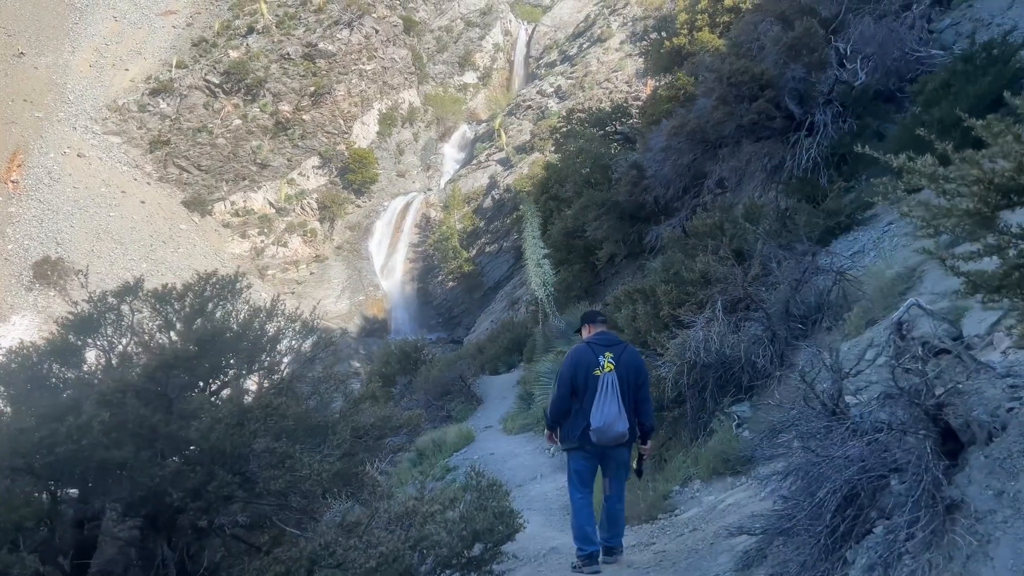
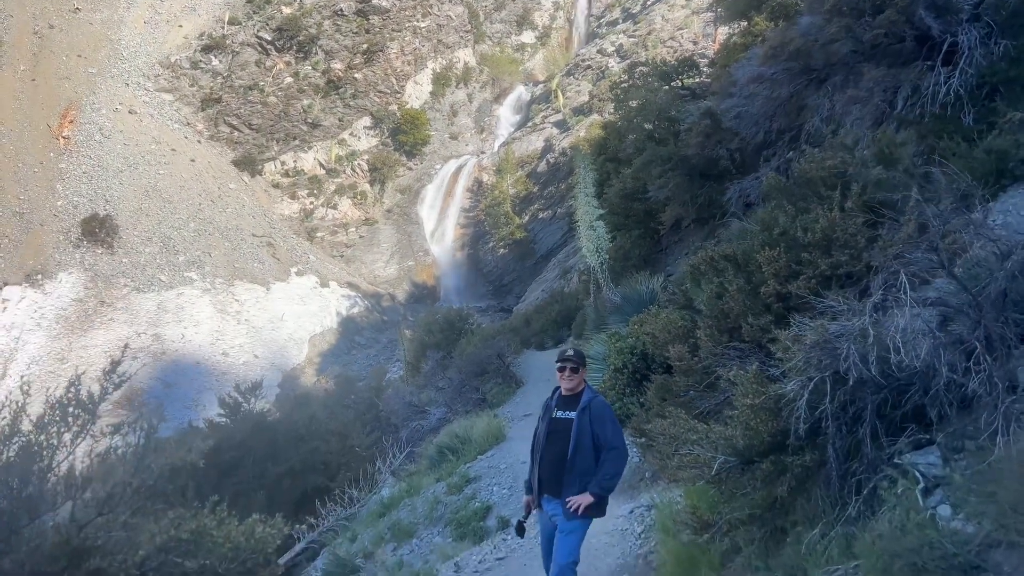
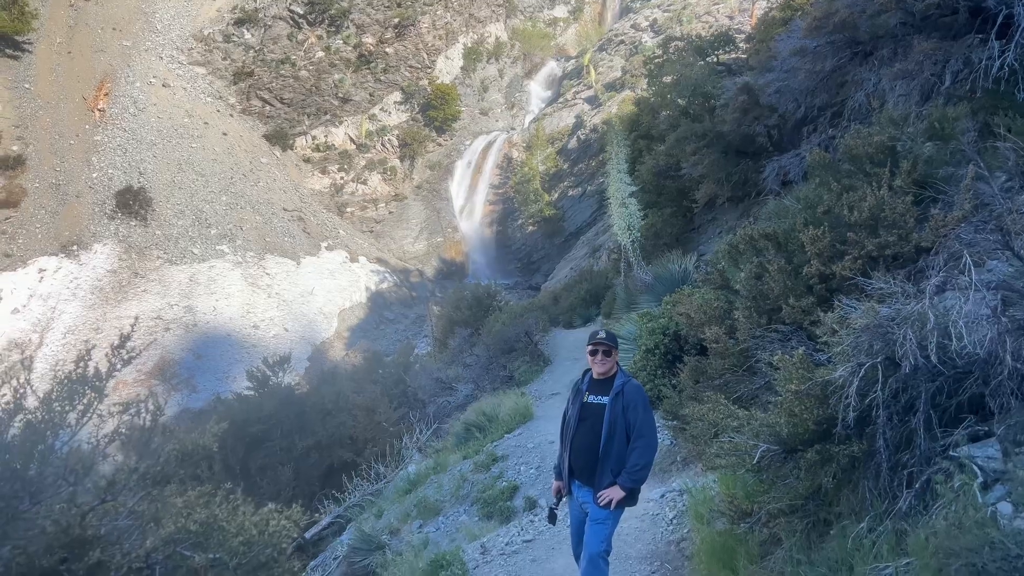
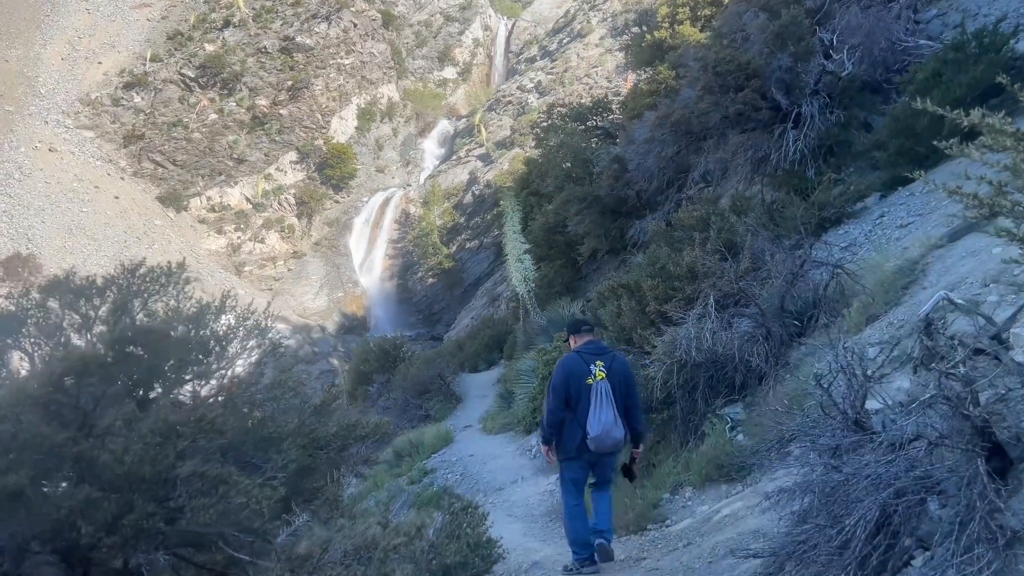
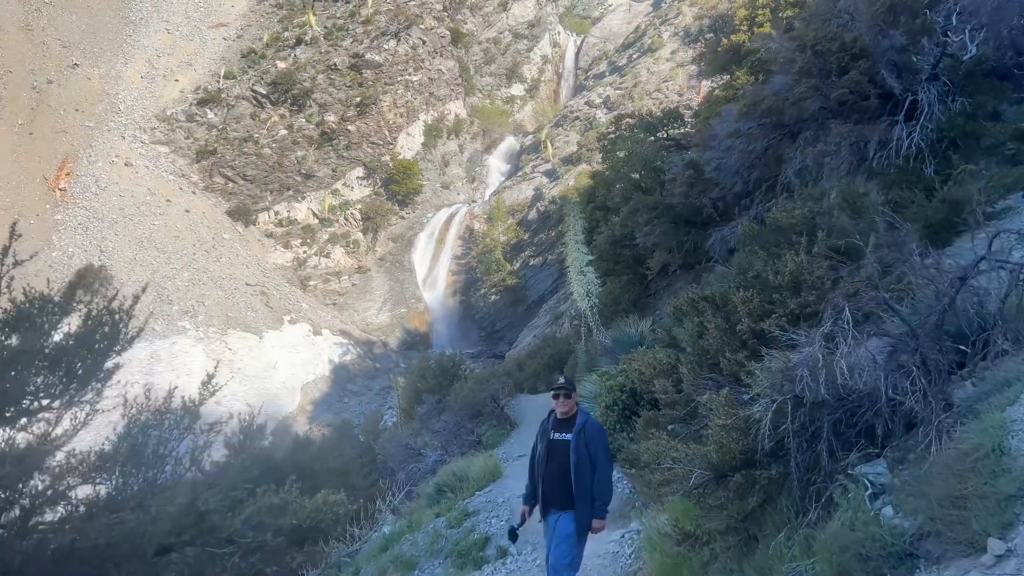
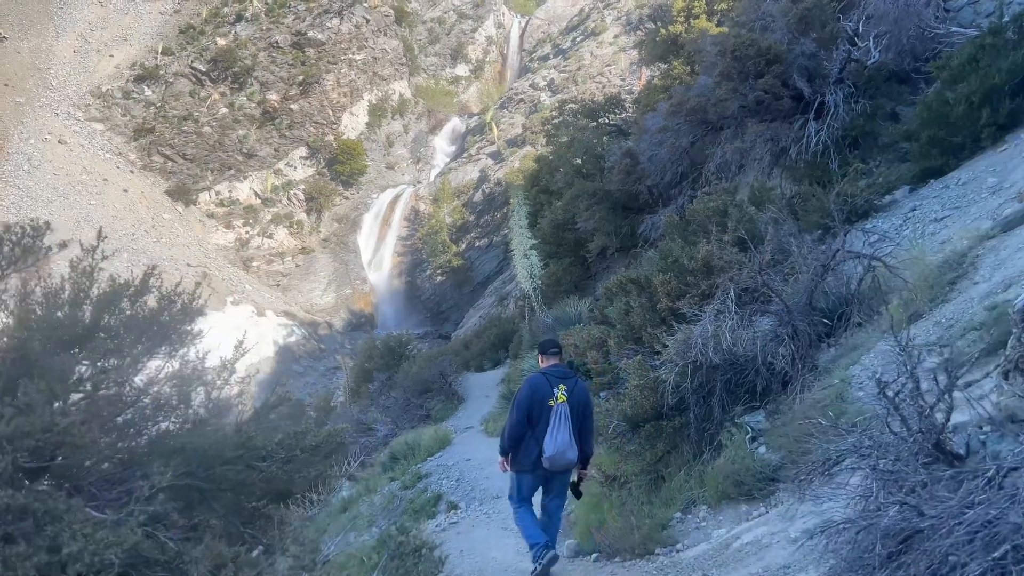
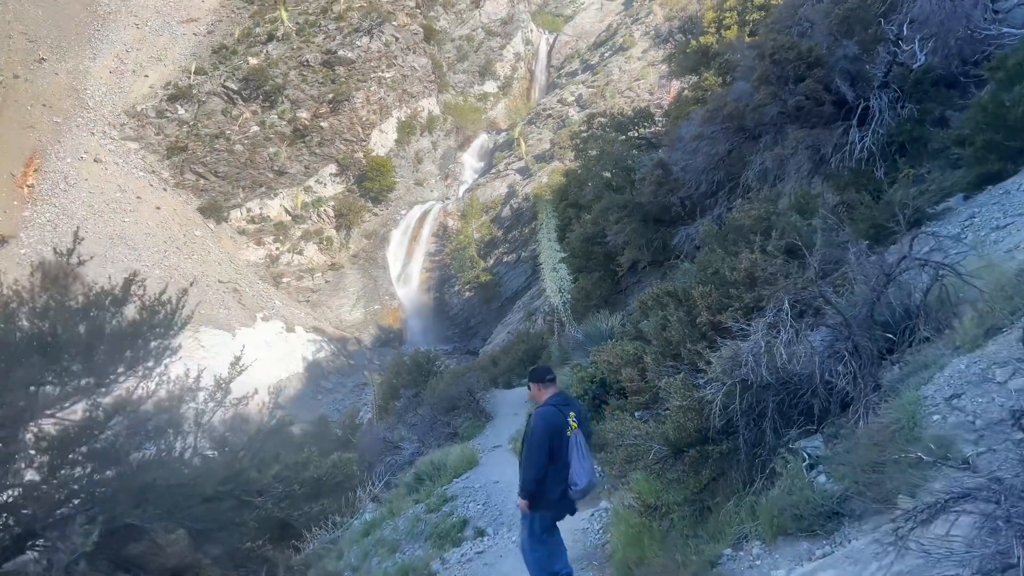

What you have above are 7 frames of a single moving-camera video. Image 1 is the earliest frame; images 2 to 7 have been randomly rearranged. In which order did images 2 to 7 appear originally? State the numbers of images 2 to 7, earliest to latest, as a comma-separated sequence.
4, 6, 7, 5, 2, 3
